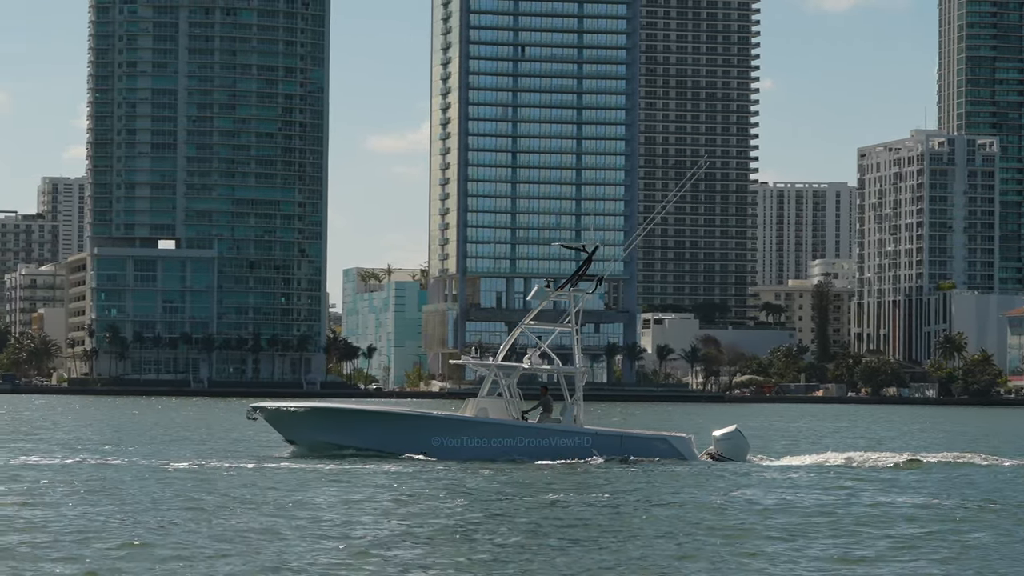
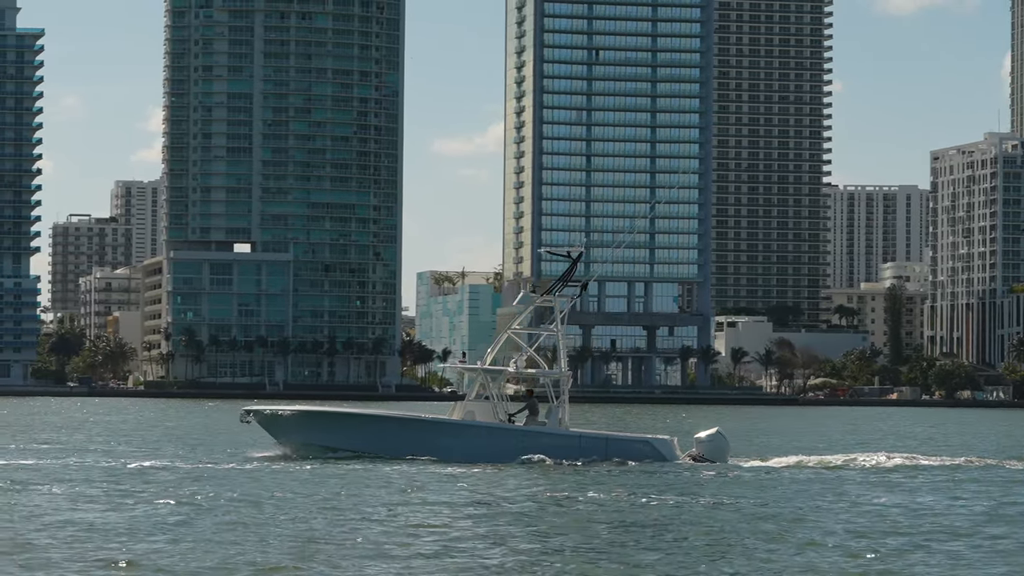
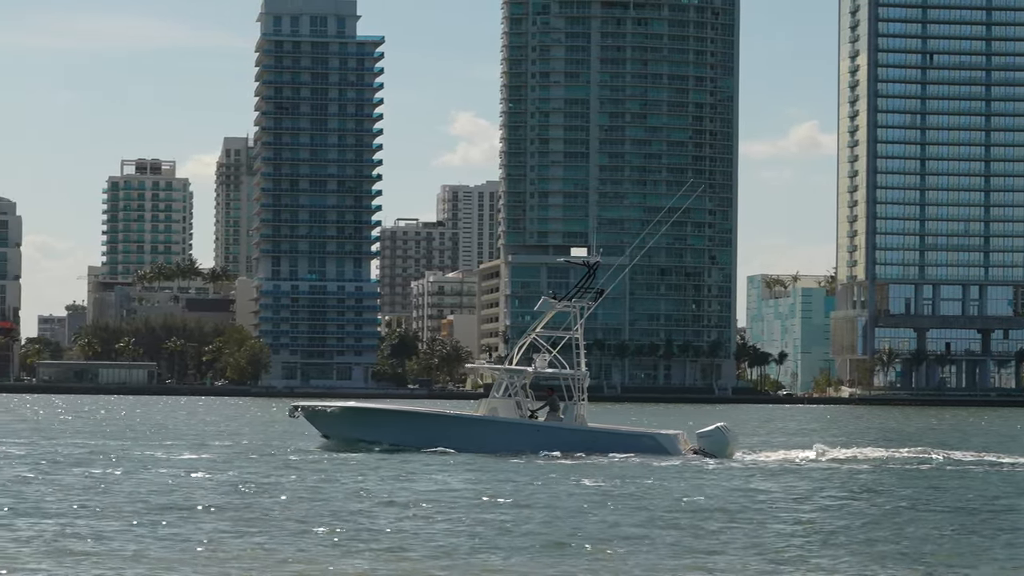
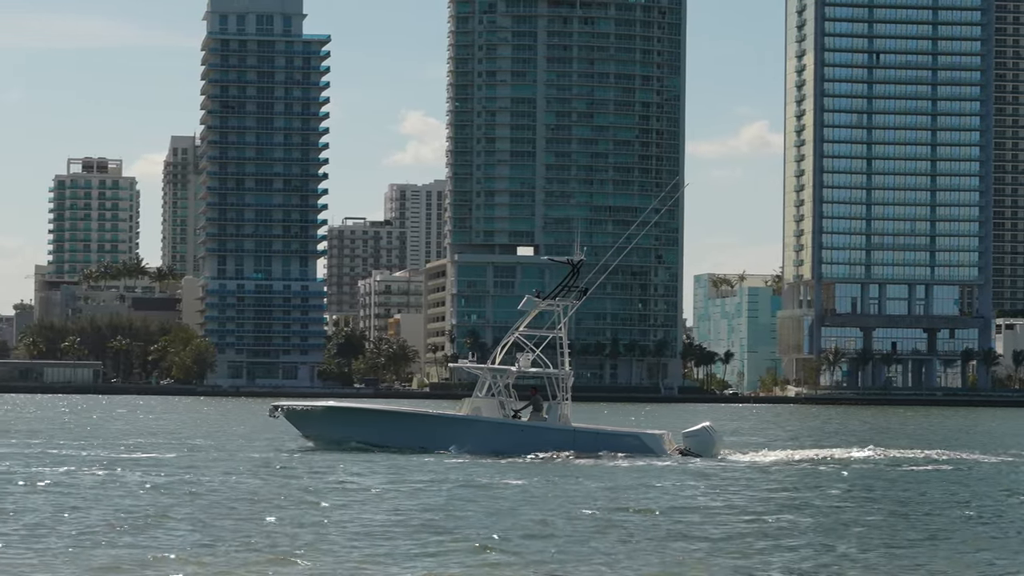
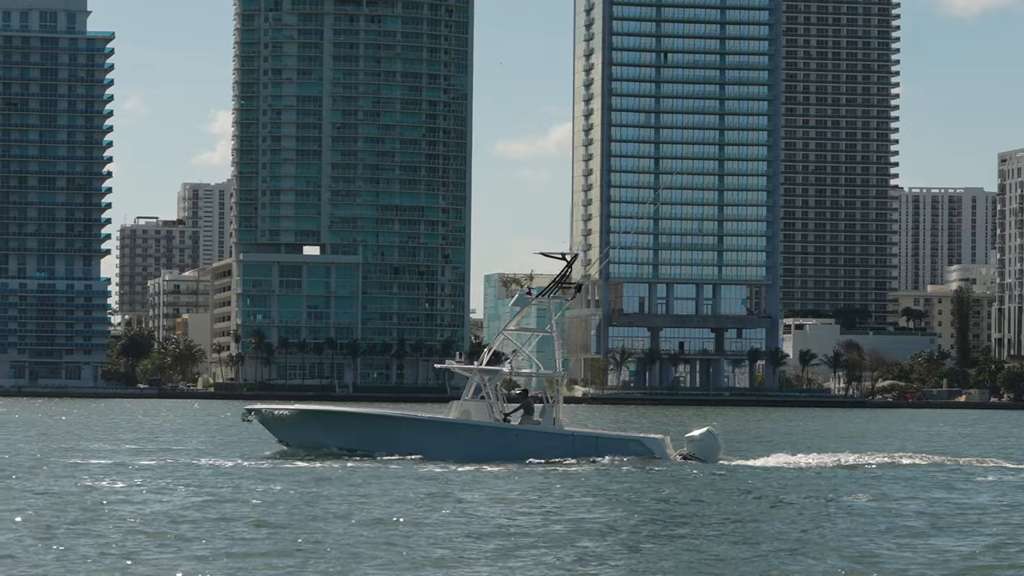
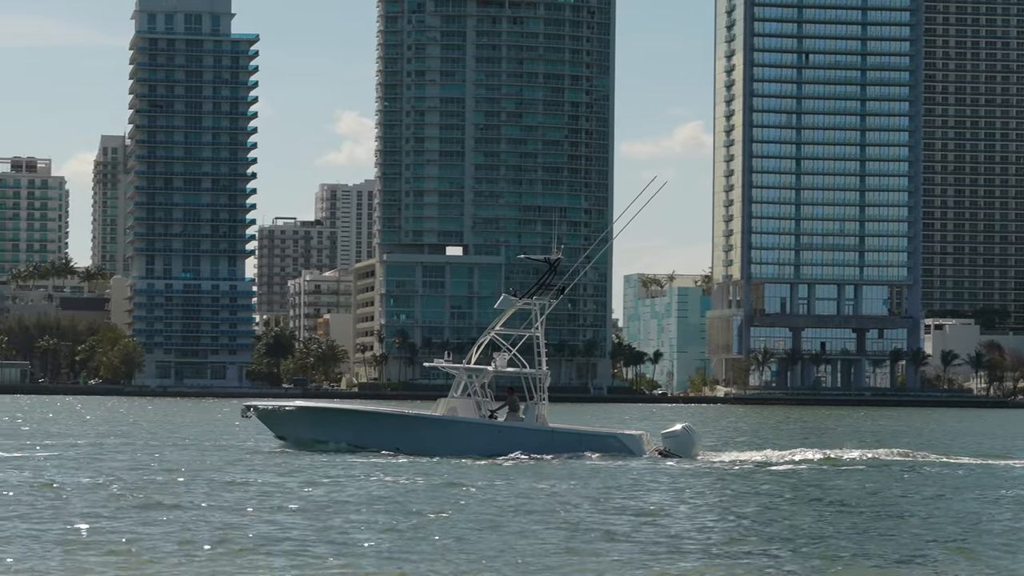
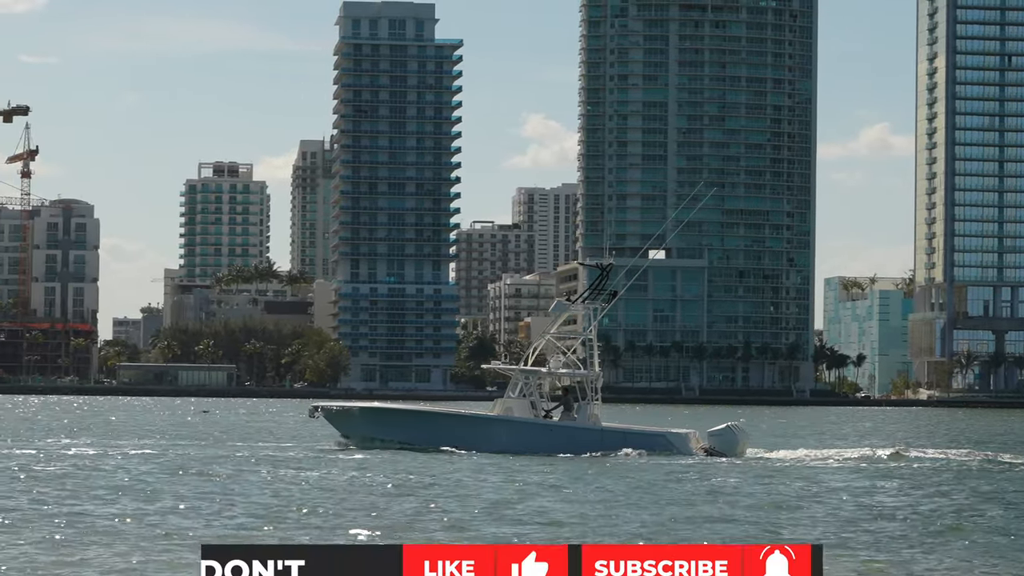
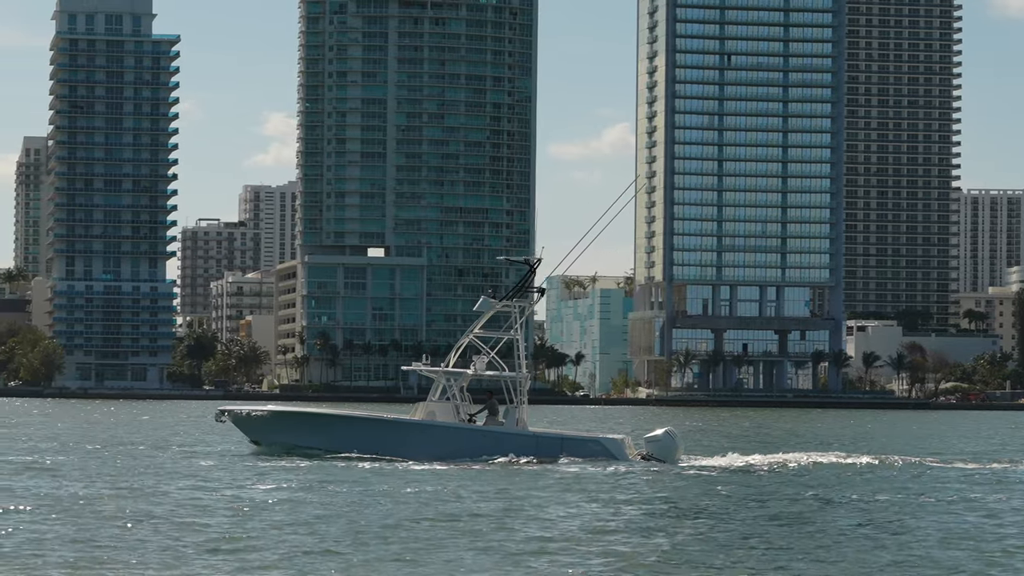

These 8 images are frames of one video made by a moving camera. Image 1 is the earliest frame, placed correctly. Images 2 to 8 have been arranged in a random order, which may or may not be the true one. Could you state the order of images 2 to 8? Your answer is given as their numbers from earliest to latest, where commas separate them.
2, 5, 8, 6, 4, 3, 7
